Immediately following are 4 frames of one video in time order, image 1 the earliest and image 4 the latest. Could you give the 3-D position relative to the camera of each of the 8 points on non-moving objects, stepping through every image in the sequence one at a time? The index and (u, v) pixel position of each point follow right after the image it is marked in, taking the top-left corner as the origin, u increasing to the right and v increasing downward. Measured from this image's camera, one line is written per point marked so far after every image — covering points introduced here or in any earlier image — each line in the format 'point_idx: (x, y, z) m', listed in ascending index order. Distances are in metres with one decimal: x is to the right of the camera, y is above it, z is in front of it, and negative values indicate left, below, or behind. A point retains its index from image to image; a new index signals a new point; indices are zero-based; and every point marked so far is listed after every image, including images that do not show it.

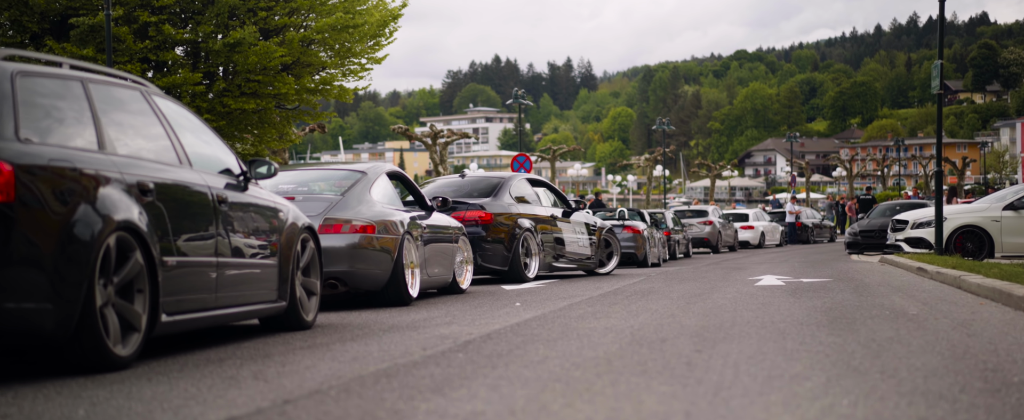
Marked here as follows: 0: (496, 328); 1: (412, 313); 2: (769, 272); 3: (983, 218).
0: (-0.1, -0.9, +7.0) m
1: (-1.0, -1.1, +9.0) m
2: (+4.4, -1.1, +14.7) m
3: (+8.7, -0.2, +16.0) m
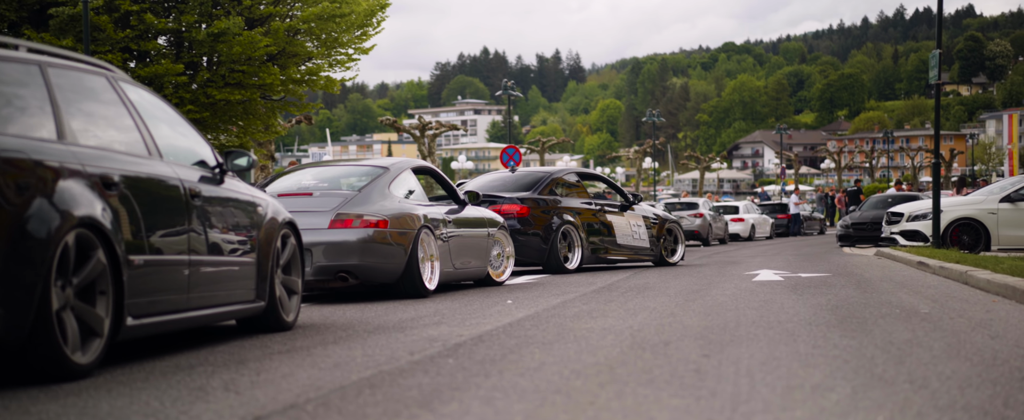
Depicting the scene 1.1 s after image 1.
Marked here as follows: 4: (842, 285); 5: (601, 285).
0: (-0.2, -0.9, +6.6) m
1: (-1.1, -1.0, +8.6) m
2: (+4.2, -0.9, +14.4) m
3: (+8.5, 0.0, +15.8) m
4: (+3.6, -0.8, +9.4) m
5: (+1.1, -0.9, +11.0) m
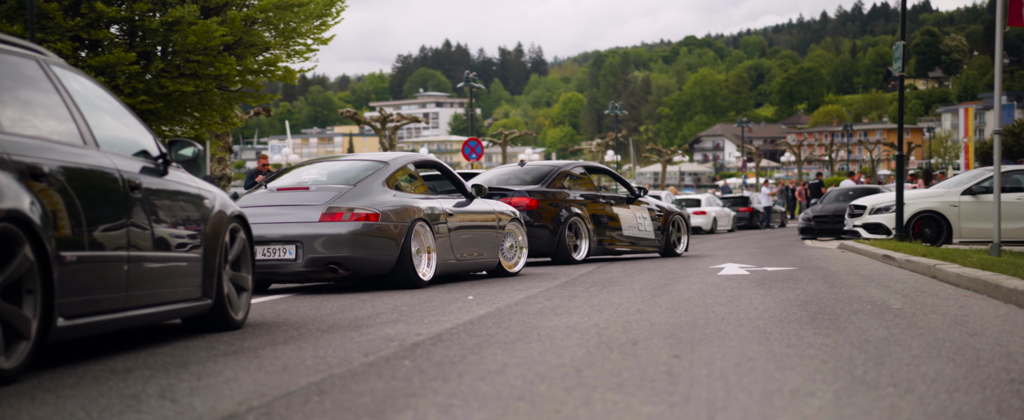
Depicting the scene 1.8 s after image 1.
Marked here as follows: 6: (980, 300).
0: (-0.5, -0.8, +6.3) m
1: (-1.5, -0.9, +8.3) m
2: (+3.6, -0.8, +14.3) m
3: (+7.9, +0.1, +15.8) m
4: (+3.2, -0.7, +9.2) m
5: (+0.7, -0.9, +10.7) m
6: (+3.4, -0.6, +6.2) m
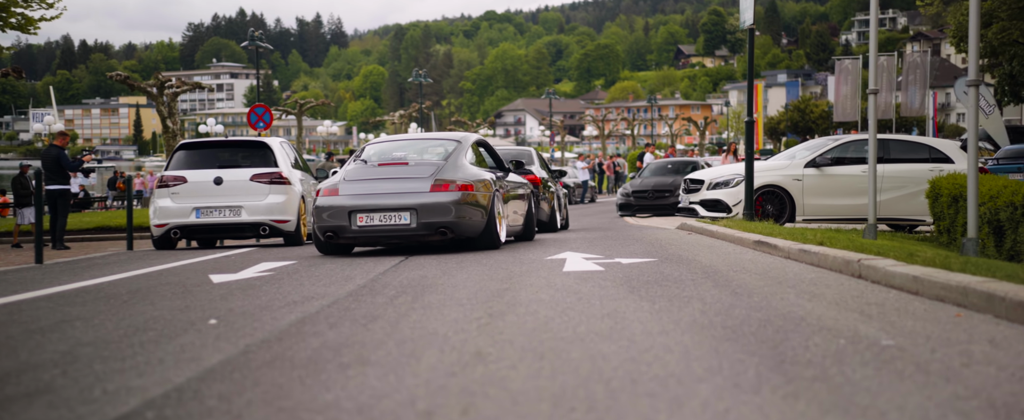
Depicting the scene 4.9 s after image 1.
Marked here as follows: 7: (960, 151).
0: (-1.4, -0.8, +3.3) m
1: (-2.9, -0.8, +5.0) m
2: (+0.7, -0.5, +12.0) m
3: (+4.5, +0.5, +14.4) m
4: (+1.4, -0.5, +6.9) m
5: (-1.4, -0.6, +7.8) m
6: (+2.3, -0.5, +4.1) m
7: (+7.7, +1.0, +15.0) m
